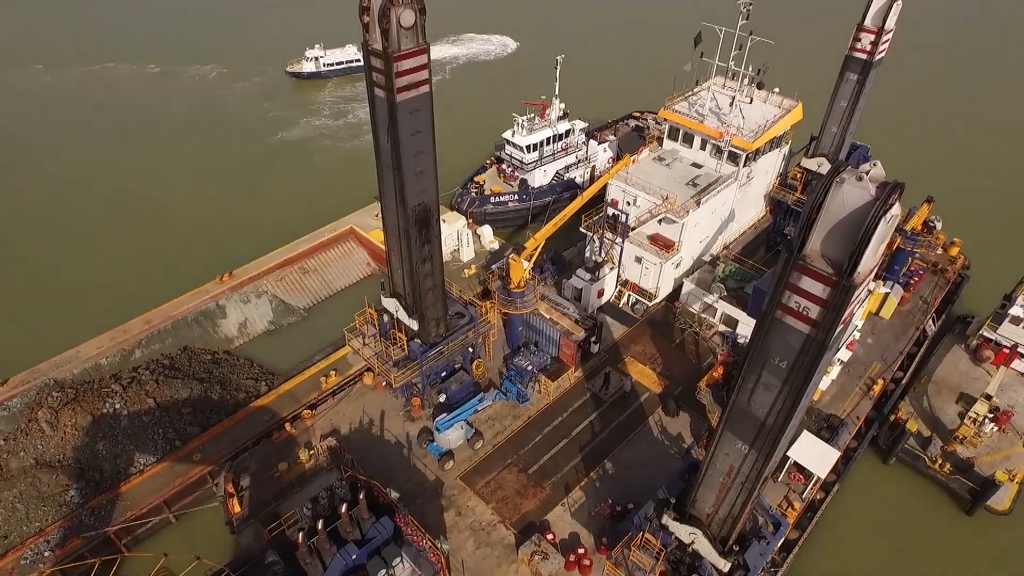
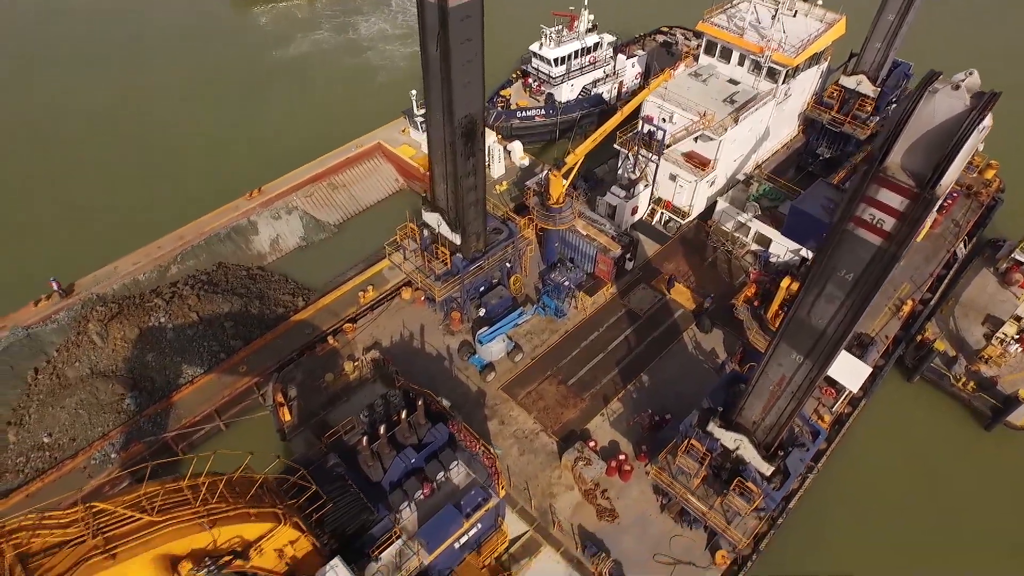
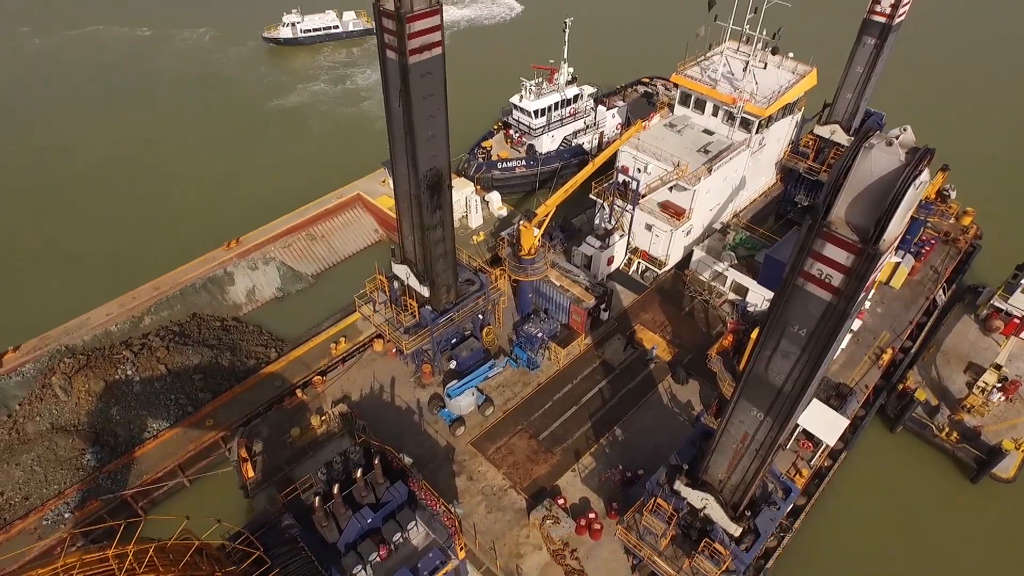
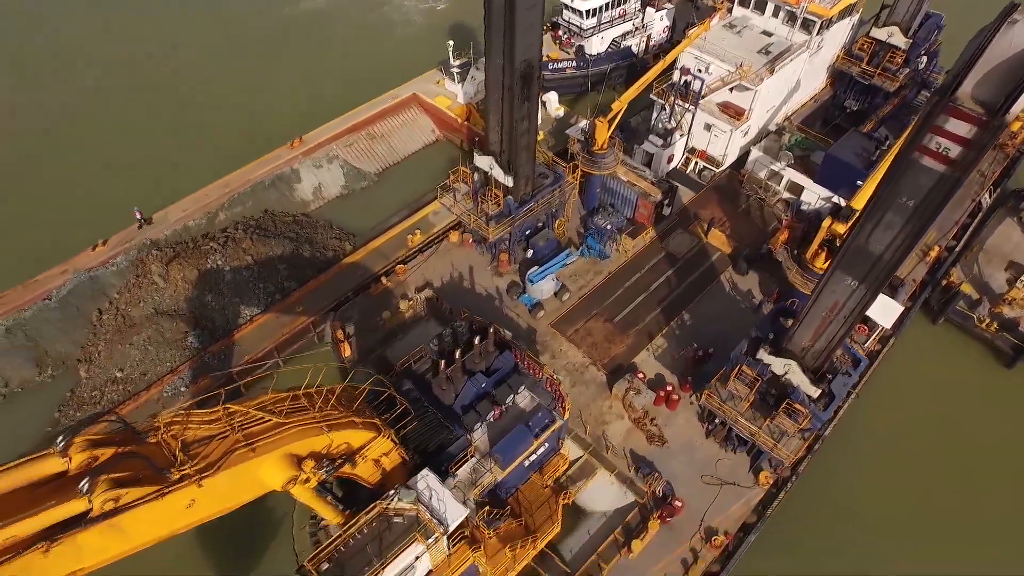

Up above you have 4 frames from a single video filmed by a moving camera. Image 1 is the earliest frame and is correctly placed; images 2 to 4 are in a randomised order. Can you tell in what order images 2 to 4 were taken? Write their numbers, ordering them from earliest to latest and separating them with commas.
3, 2, 4
